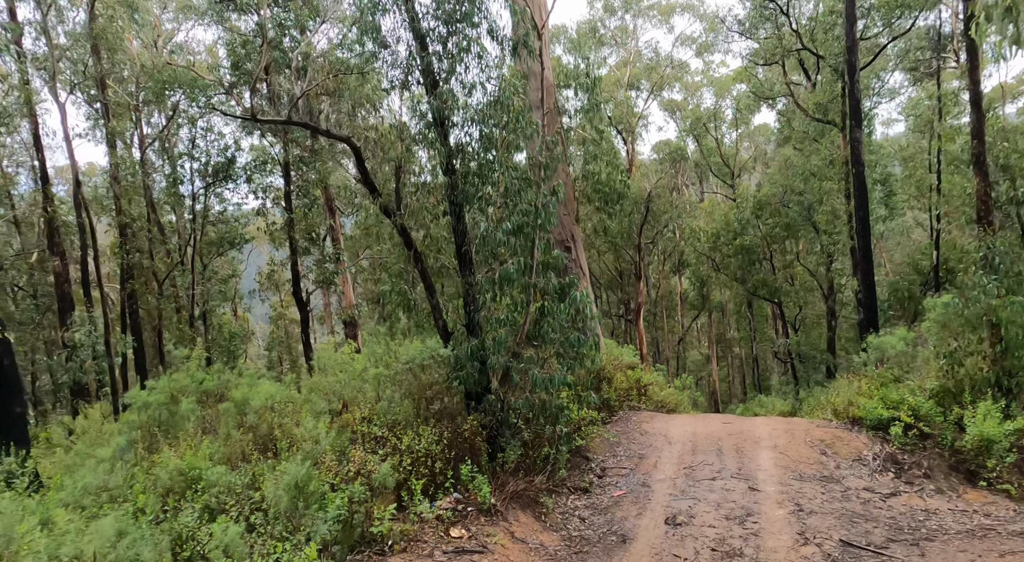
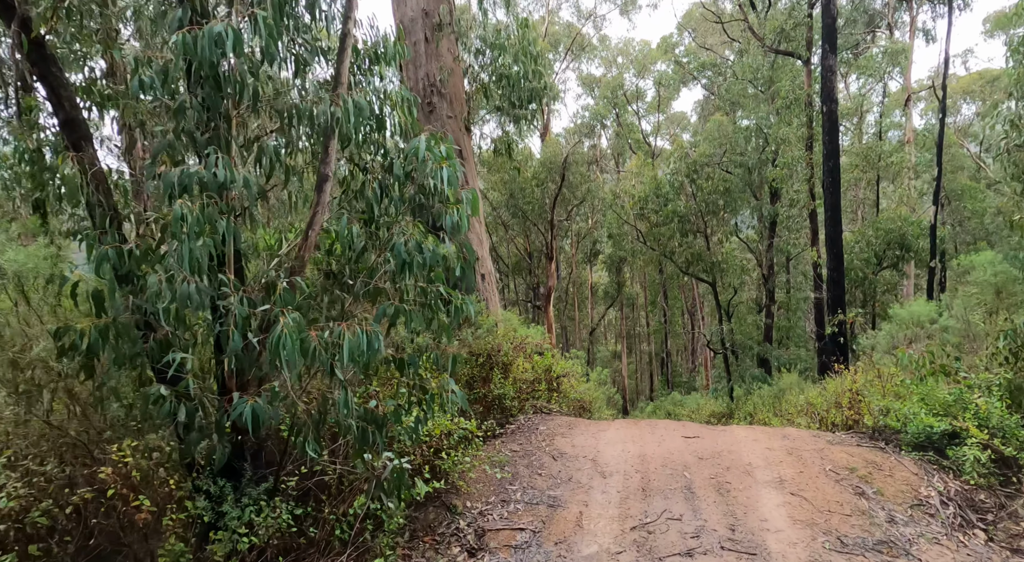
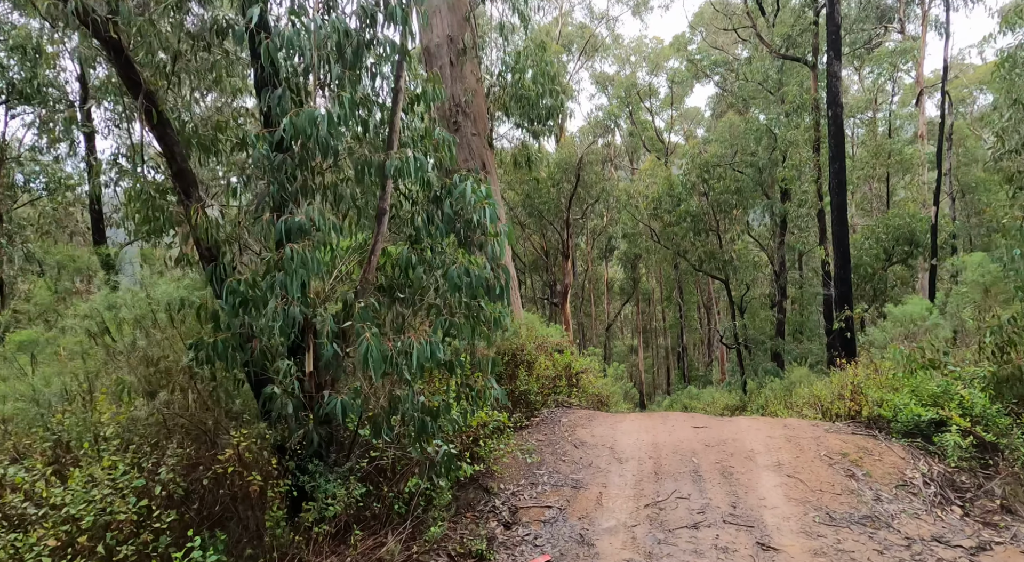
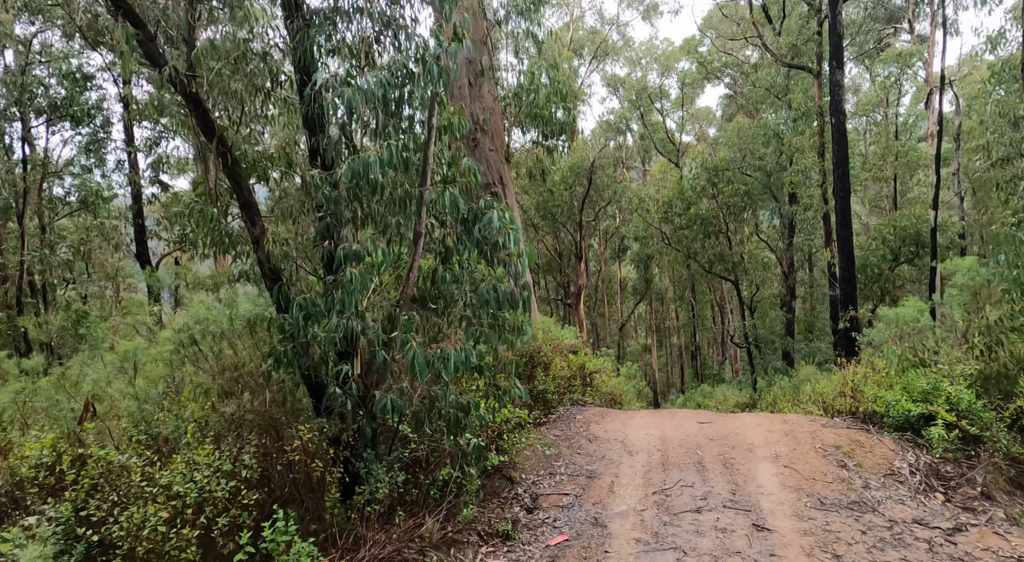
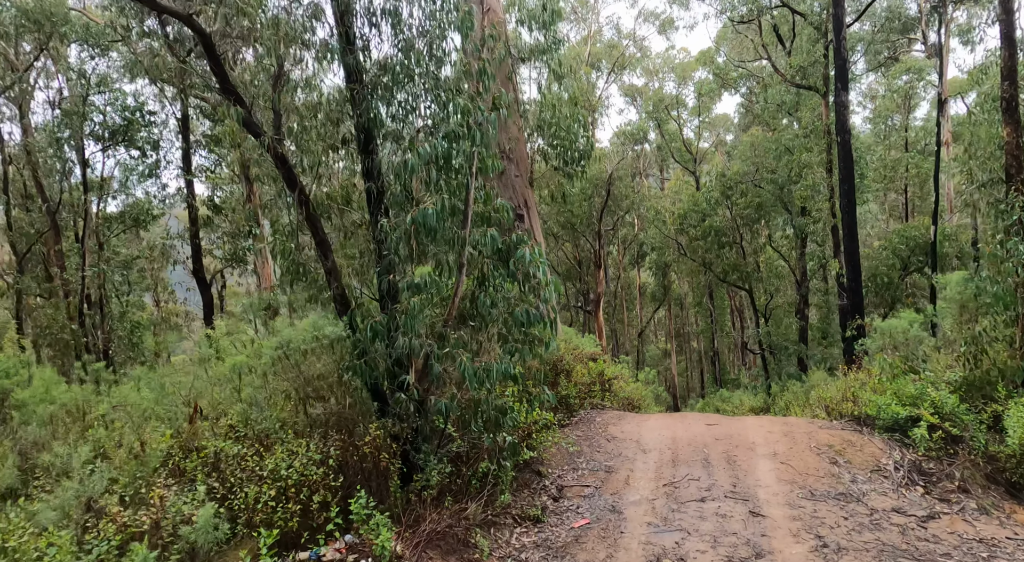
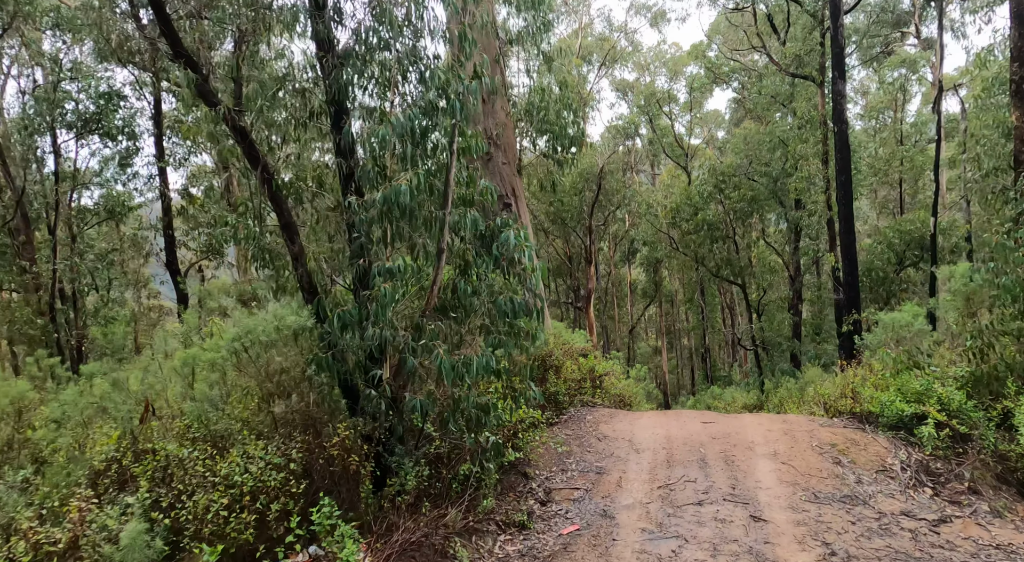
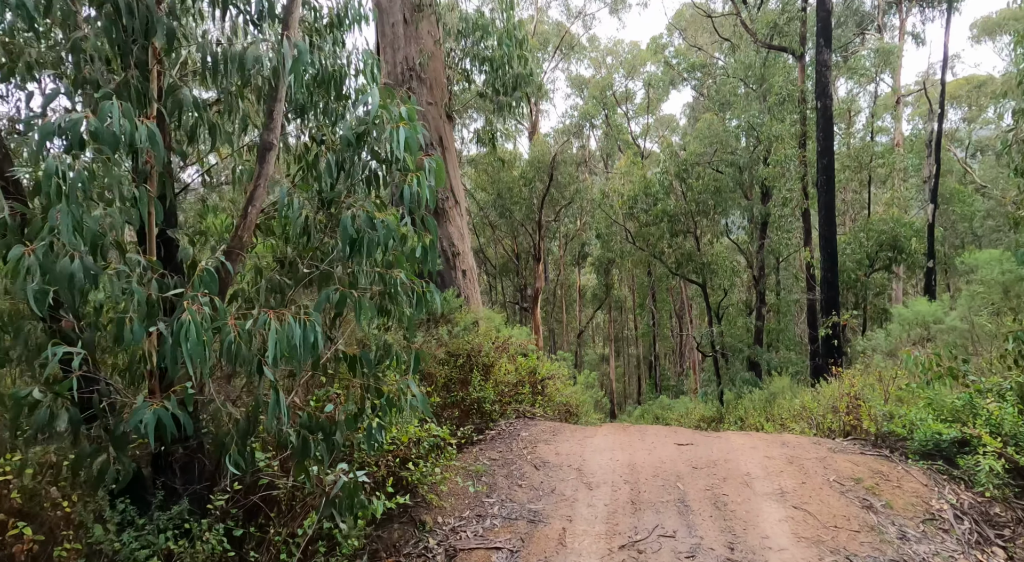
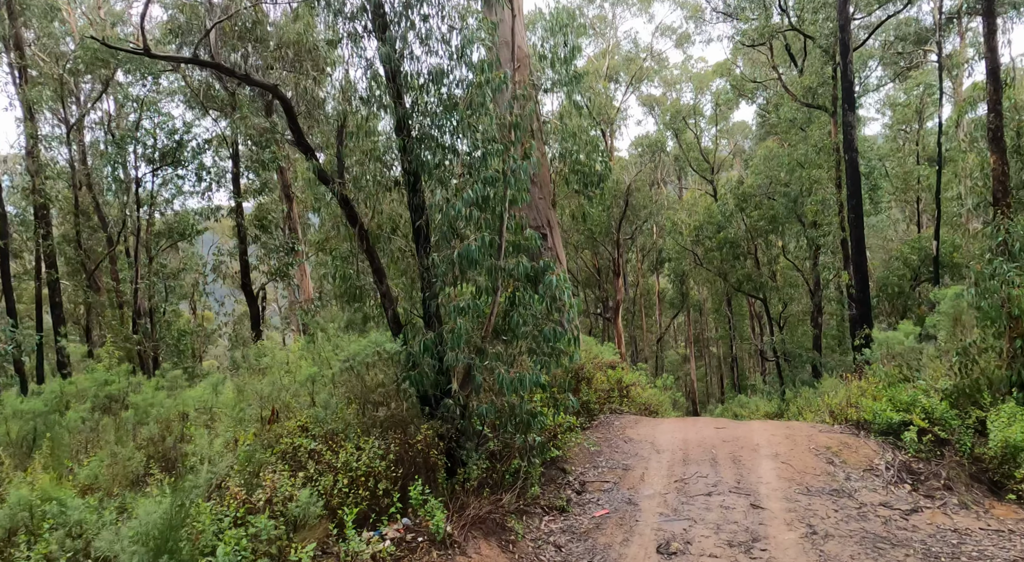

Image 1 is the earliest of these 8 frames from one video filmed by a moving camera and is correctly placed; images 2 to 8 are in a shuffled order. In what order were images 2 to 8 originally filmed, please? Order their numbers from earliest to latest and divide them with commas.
8, 5, 6, 4, 3, 2, 7
